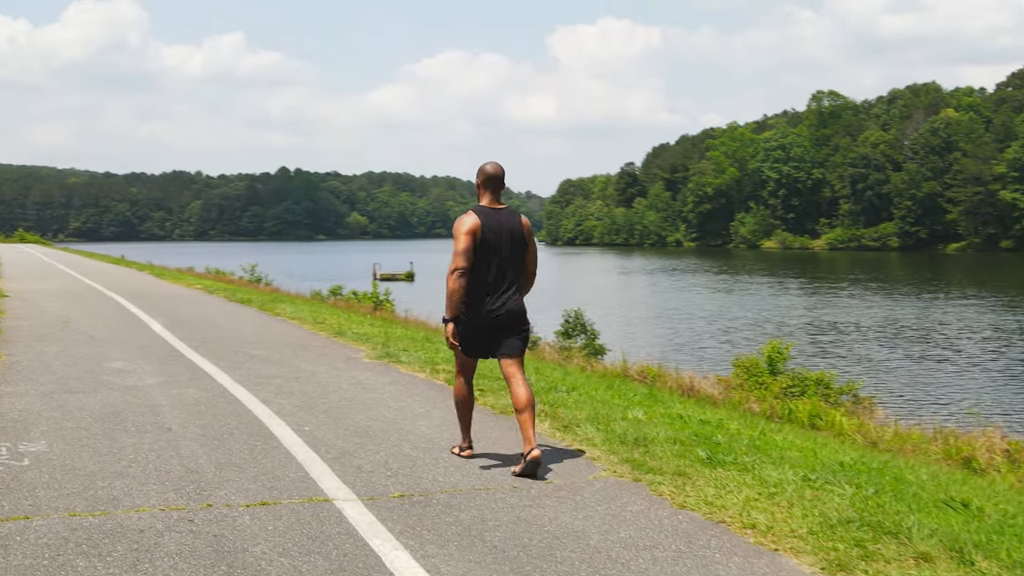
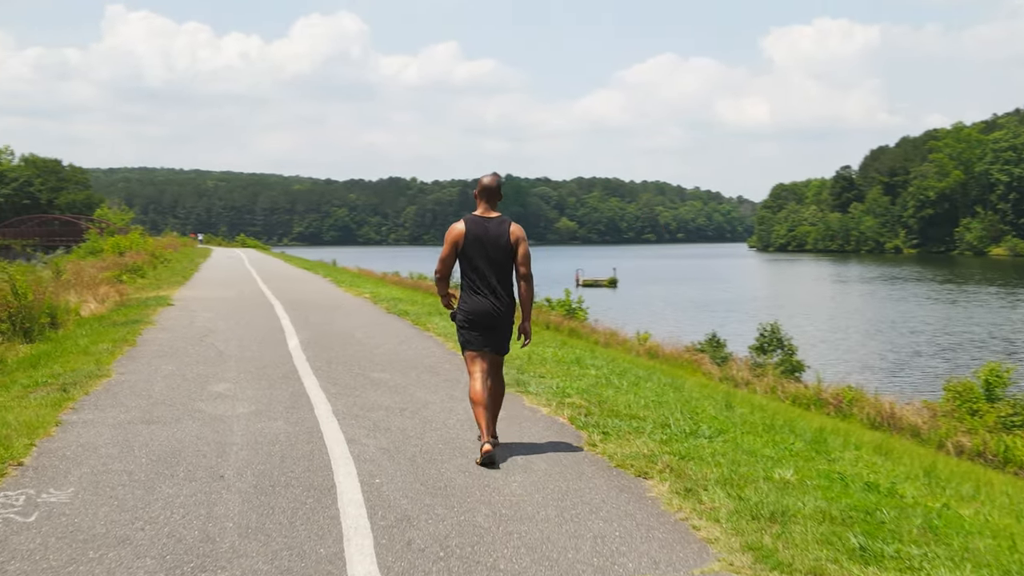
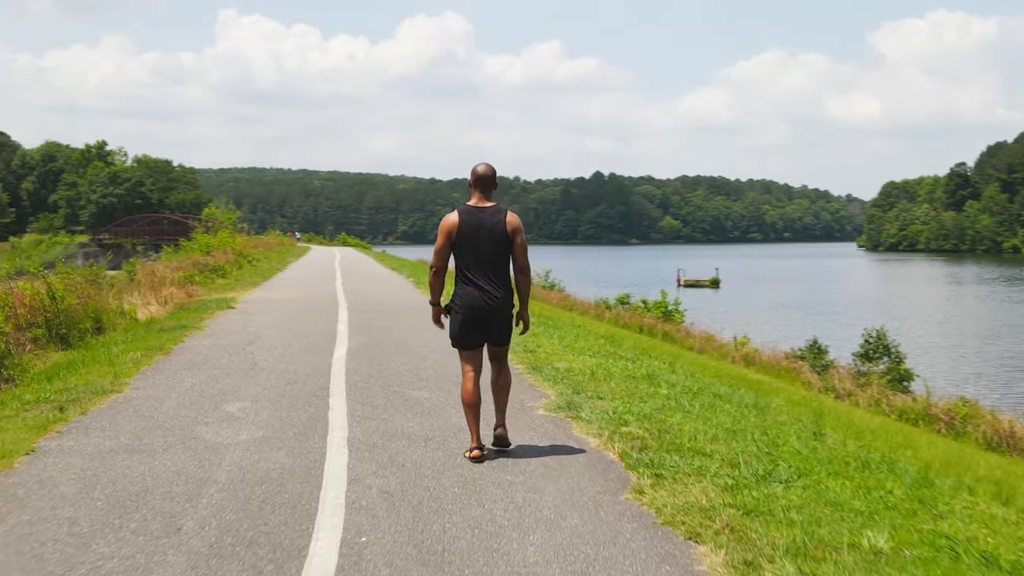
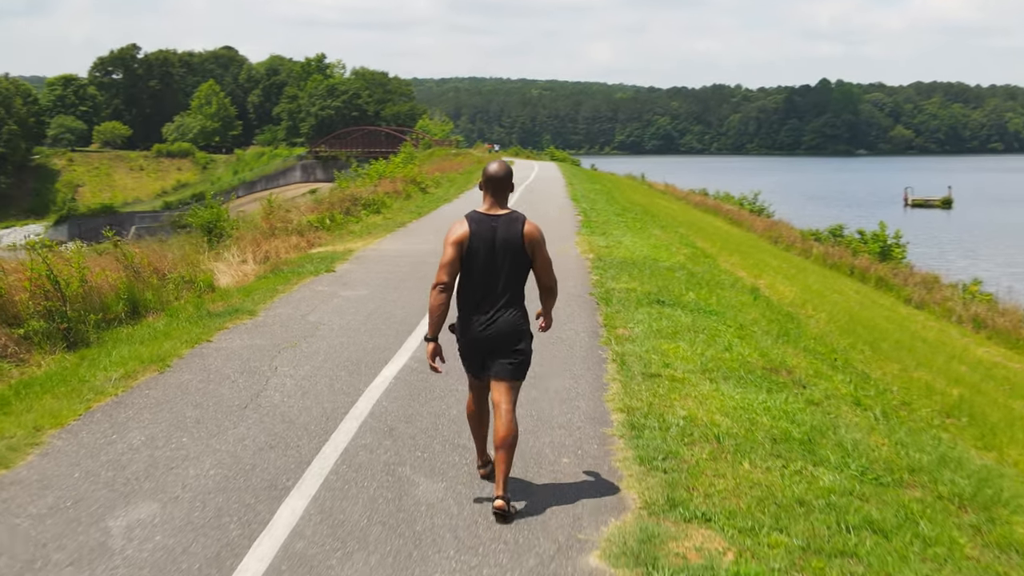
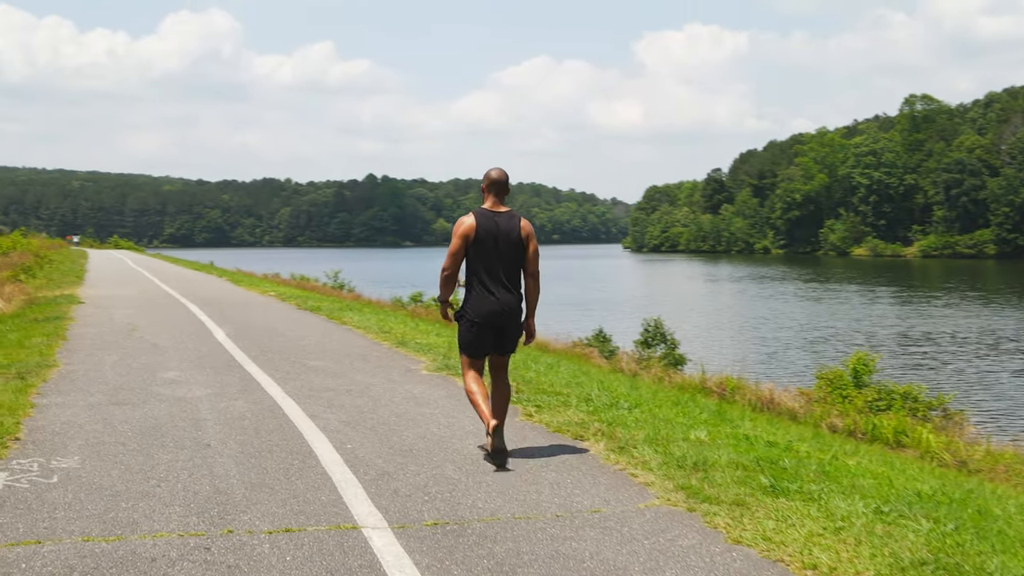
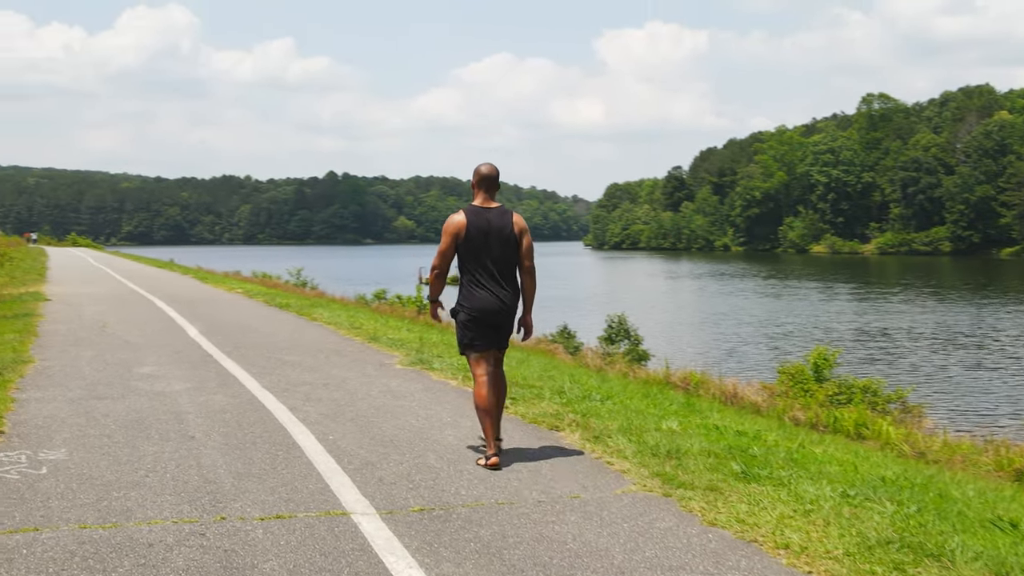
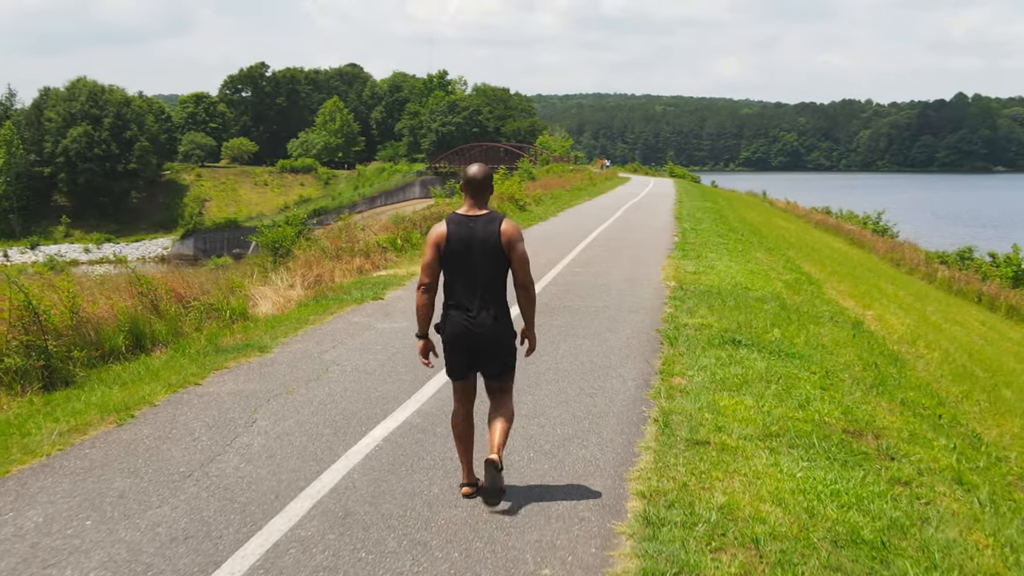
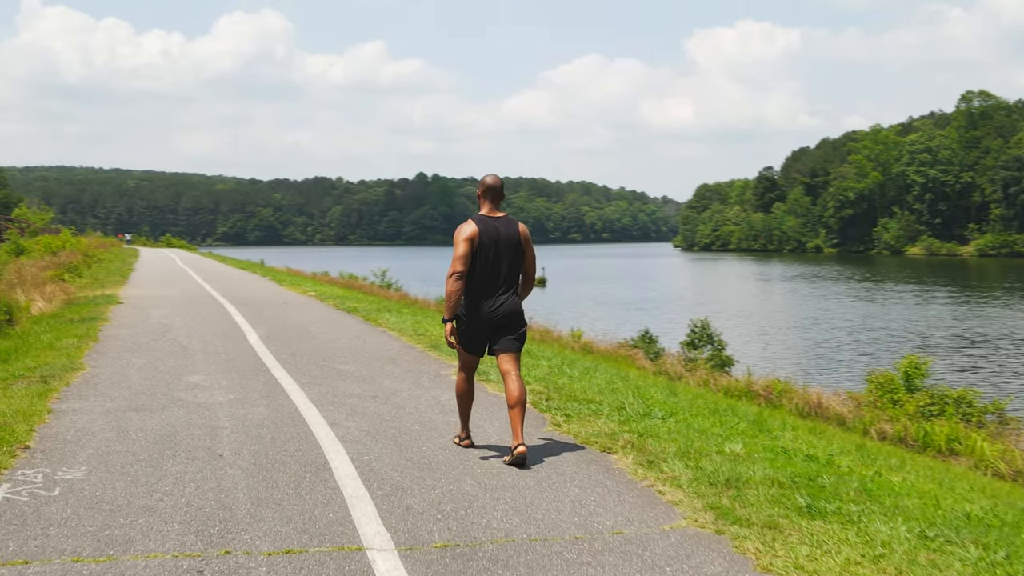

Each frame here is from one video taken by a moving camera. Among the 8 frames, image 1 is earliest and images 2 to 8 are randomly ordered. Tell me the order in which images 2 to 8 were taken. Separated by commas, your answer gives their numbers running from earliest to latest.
6, 5, 8, 2, 3, 4, 7
